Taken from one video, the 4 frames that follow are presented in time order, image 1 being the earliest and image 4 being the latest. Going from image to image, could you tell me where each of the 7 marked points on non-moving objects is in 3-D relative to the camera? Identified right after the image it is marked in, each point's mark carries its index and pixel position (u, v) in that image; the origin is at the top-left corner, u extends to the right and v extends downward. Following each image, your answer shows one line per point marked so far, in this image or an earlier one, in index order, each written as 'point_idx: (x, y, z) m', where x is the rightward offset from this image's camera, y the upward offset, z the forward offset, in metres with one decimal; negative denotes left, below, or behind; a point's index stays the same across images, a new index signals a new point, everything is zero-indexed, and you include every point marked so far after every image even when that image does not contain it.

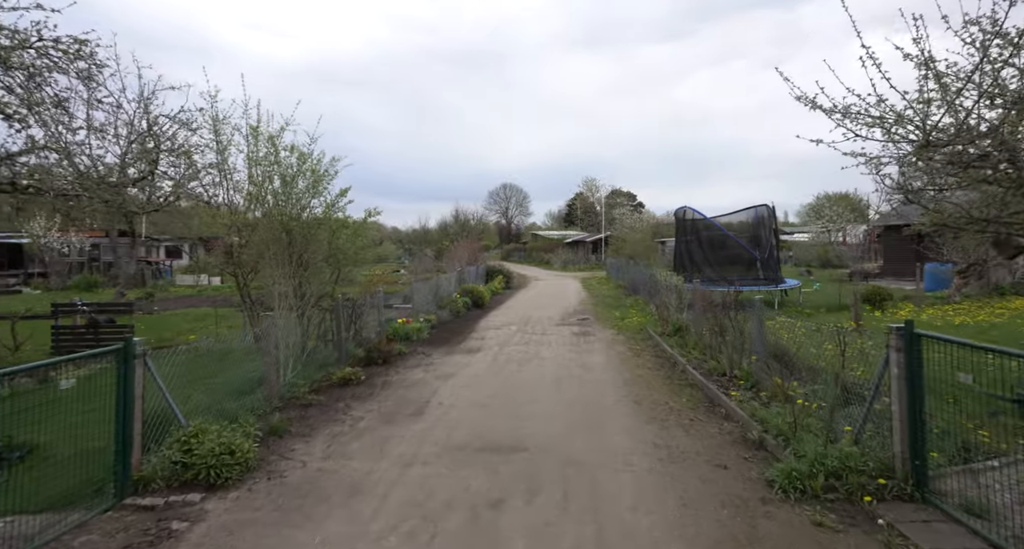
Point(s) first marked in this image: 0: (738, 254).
0: (+6.3, +0.6, +14.8) m
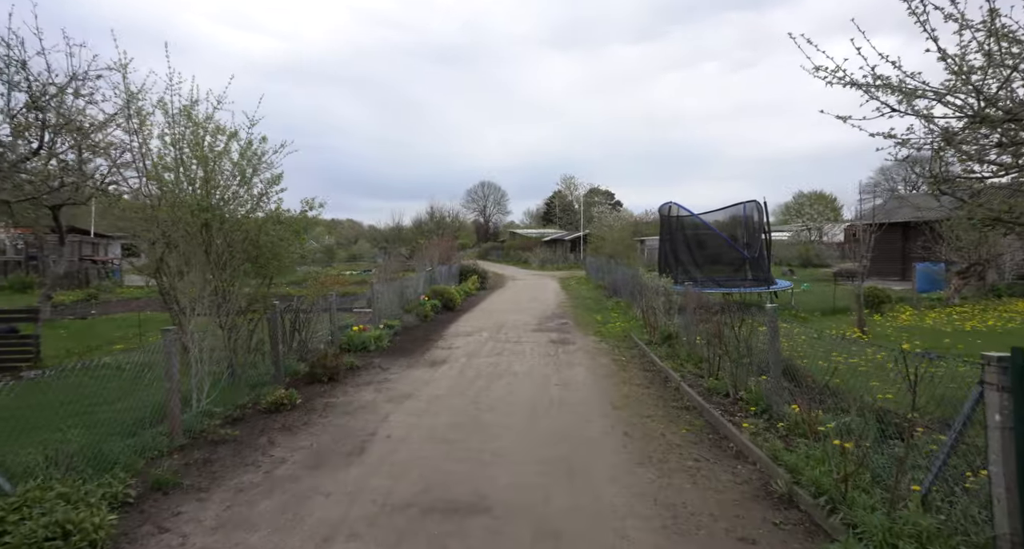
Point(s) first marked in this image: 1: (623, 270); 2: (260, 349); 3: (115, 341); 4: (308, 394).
0: (+5.6, +0.6, +13.9) m
1: (+3.6, +0.1, +17.6) m
2: (-3.3, -1.0, +7.0) m
3: (-8.1, -1.4, +11.0) m
4: (-2.5, -1.5, +6.7) m
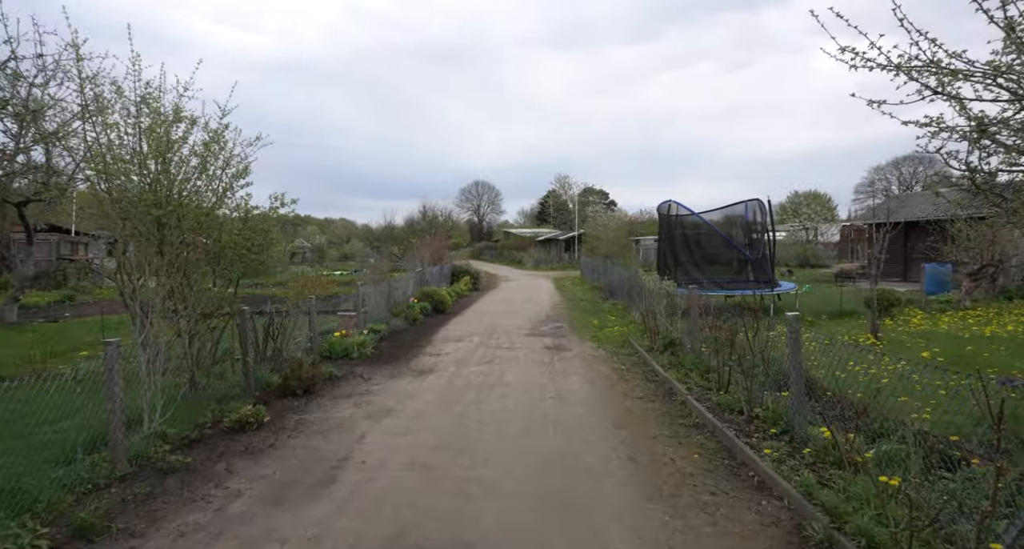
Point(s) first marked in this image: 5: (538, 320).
0: (+5.4, +0.5, +13.4) m
1: (+3.4, +0.1, +17.1) m
2: (-3.4, -1.0, +6.3) m
3: (-8.2, -1.4, +10.3) m
4: (-2.6, -1.5, +6.1) m
5: (+0.7, -1.1, +13.5) m
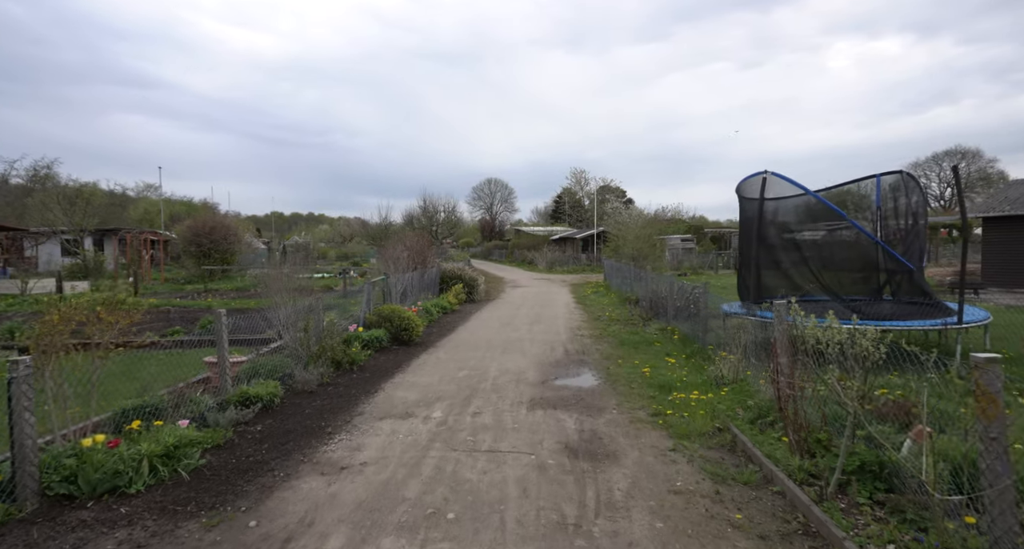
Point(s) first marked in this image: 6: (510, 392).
0: (+5.4, +0.3, +8.3) m
1: (+3.5, -0.1, +12.0) m
2: (-3.6, -1.2, +1.4) m
3: (-8.3, -1.6, +5.5) m
4: (-2.9, -1.7, +1.1) m
5: (+0.6, -1.4, +8.4) m
6: (0.0, -1.5, +6.8) m
